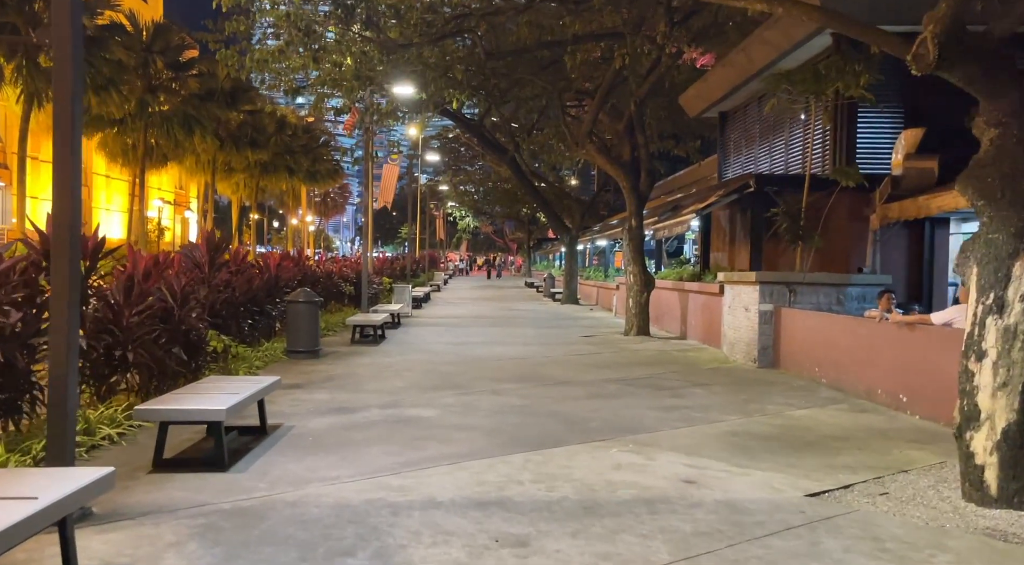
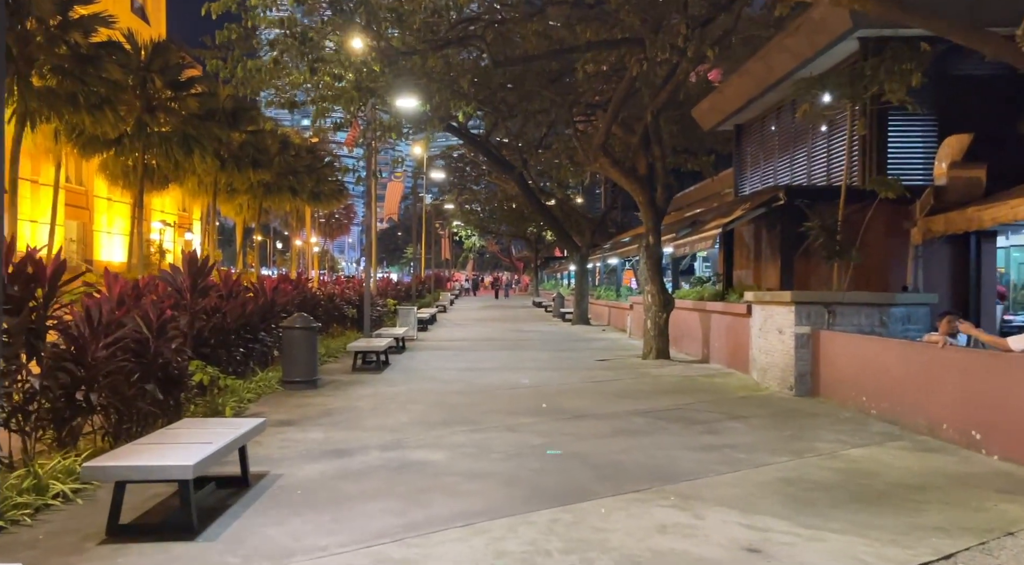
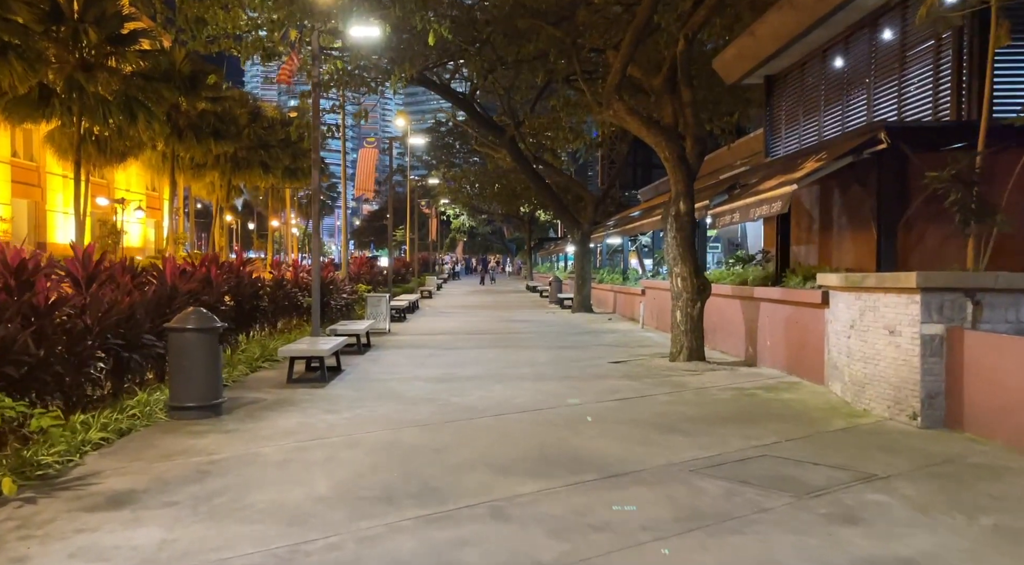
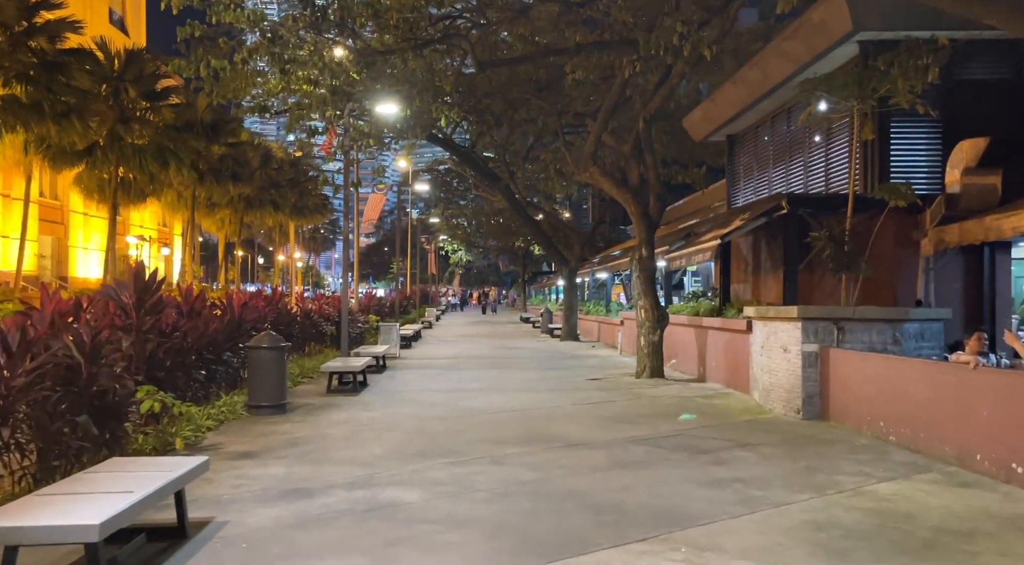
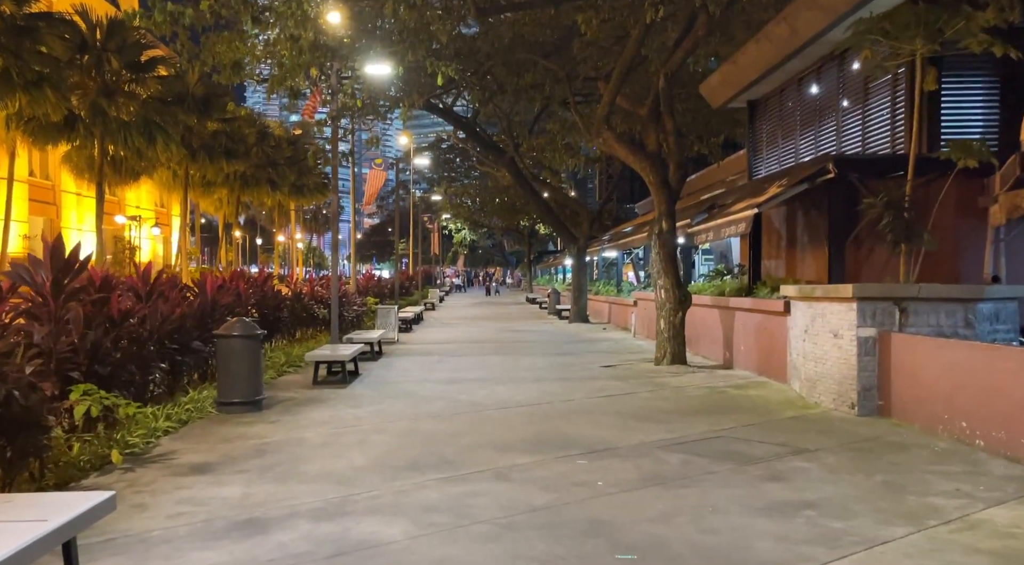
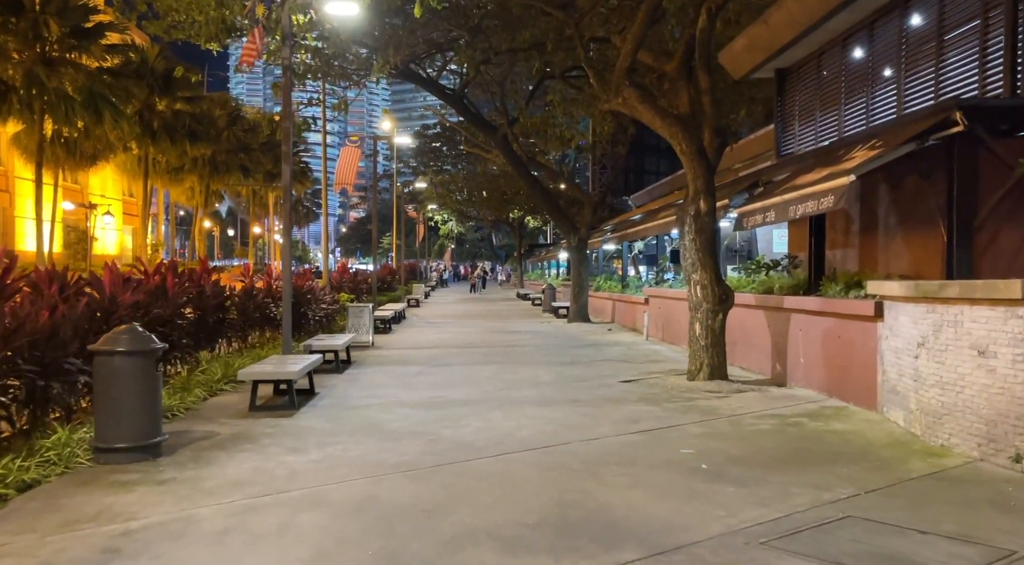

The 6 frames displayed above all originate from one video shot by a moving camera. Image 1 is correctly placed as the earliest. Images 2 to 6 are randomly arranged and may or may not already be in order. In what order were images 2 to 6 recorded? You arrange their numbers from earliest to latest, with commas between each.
2, 4, 5, 3, 6
